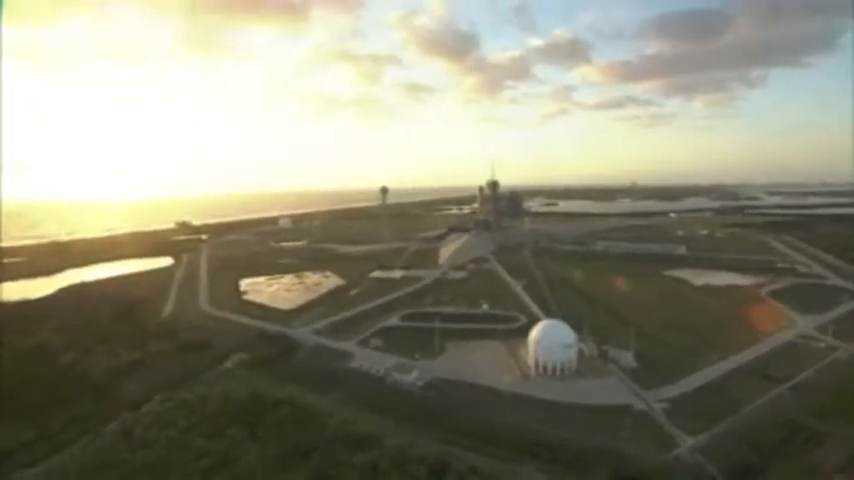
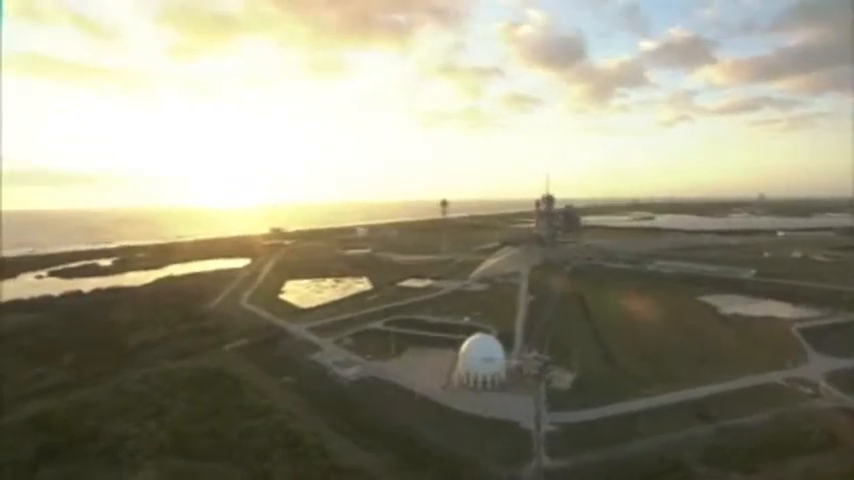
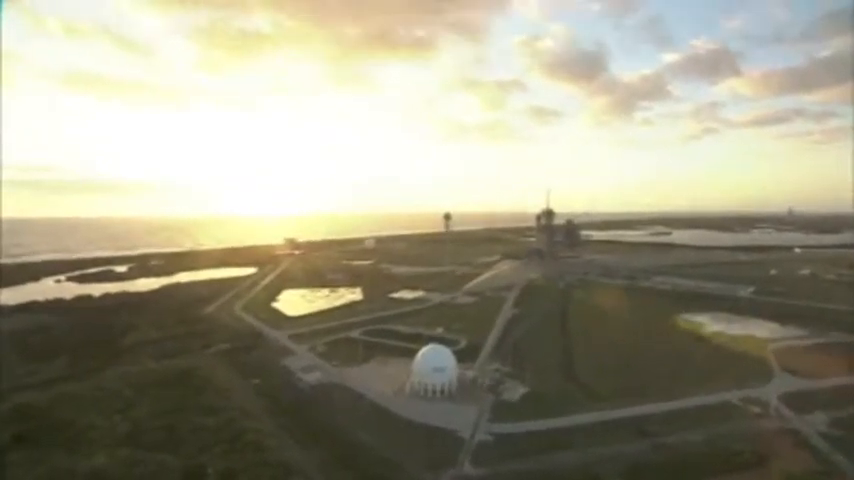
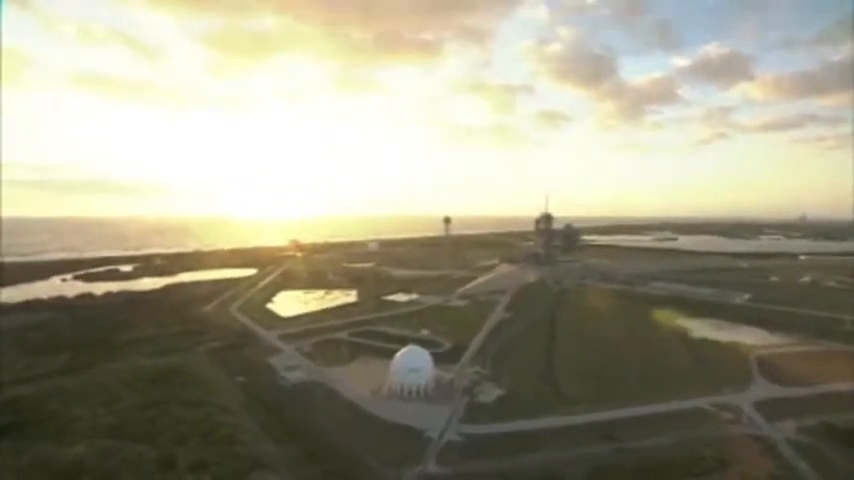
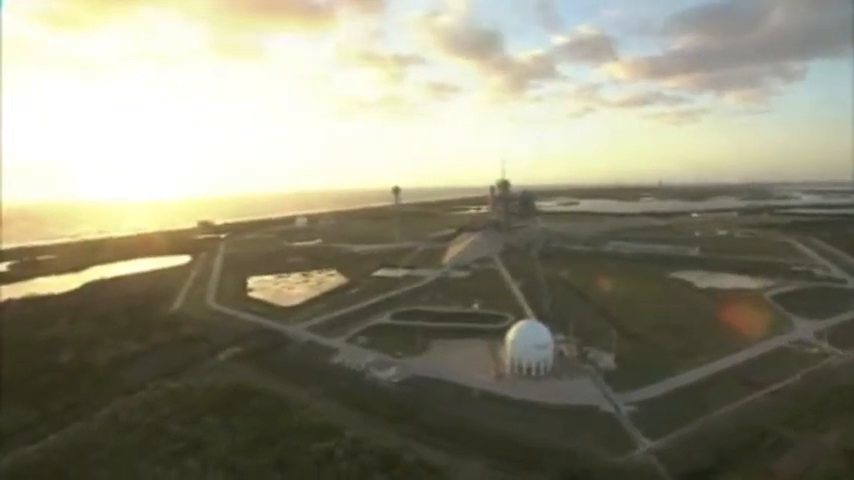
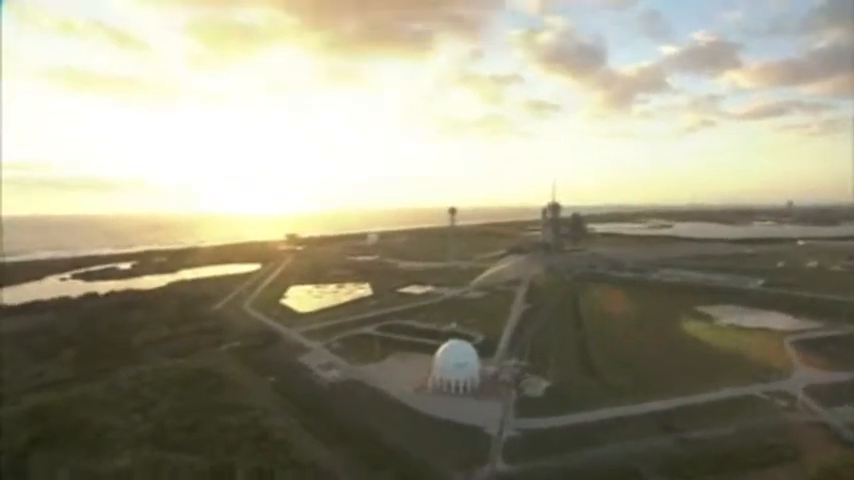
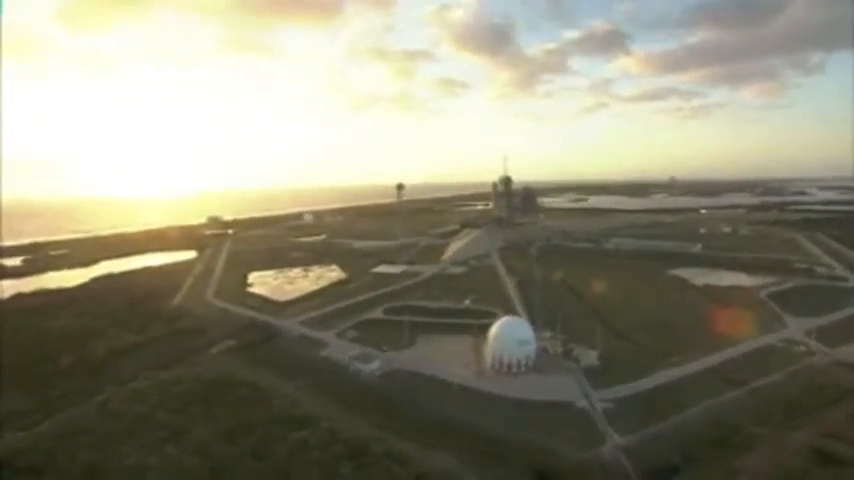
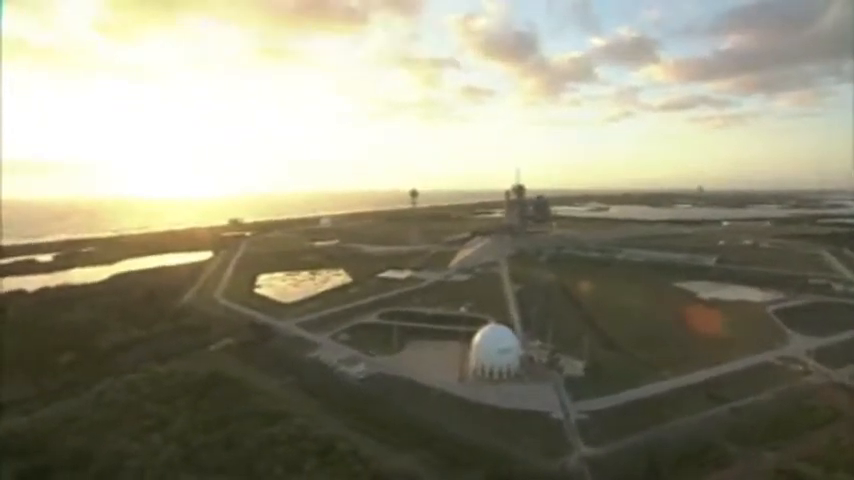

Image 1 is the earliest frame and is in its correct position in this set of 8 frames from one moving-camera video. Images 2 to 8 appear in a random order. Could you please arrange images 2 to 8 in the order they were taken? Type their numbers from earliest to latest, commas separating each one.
5, 7, 8, 2, 6, 3, 4
